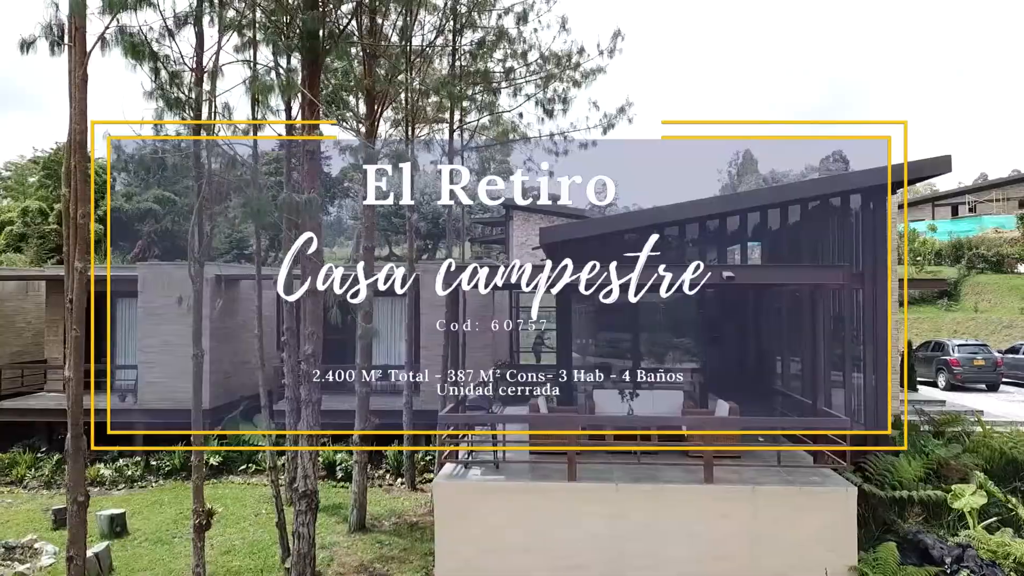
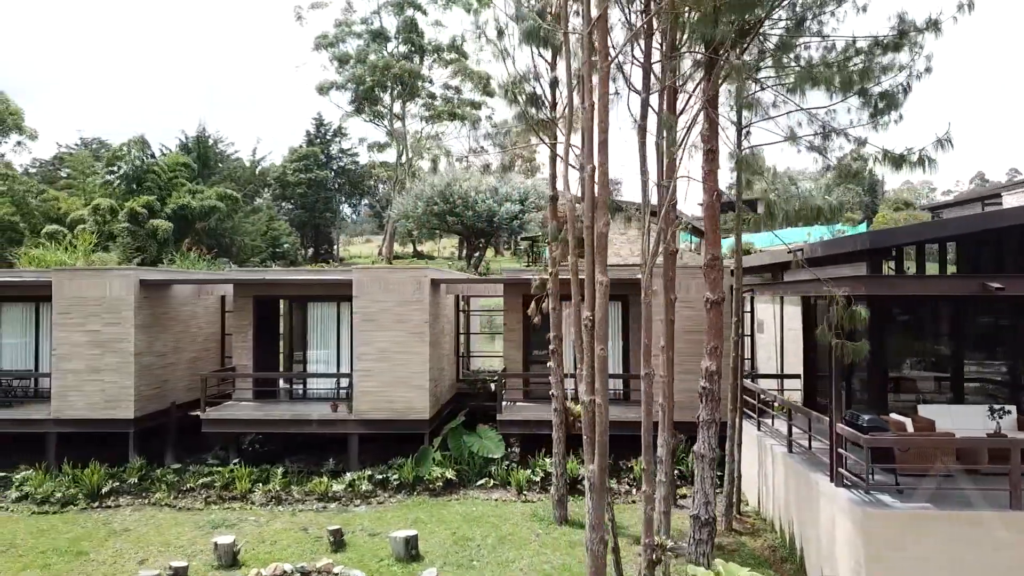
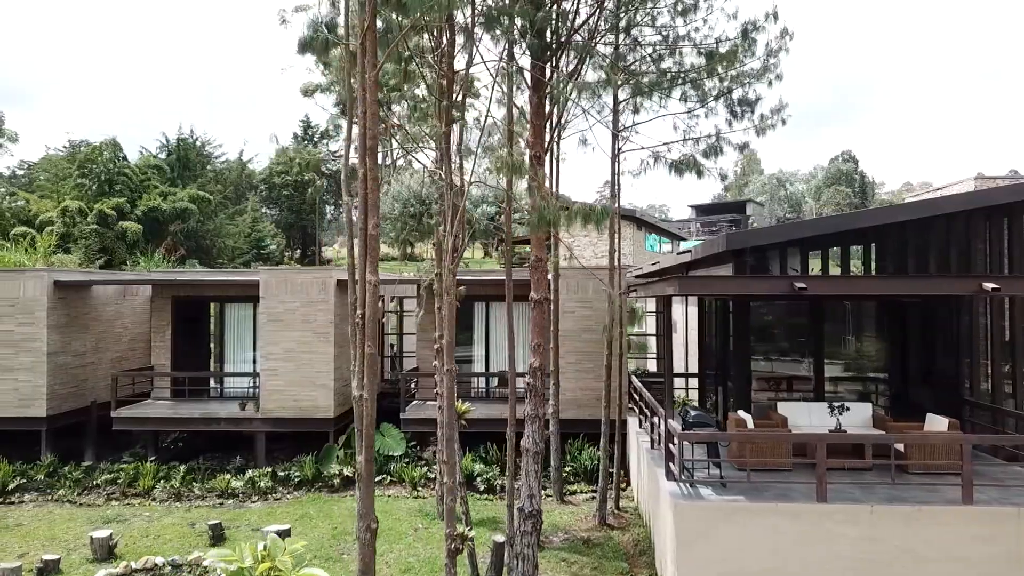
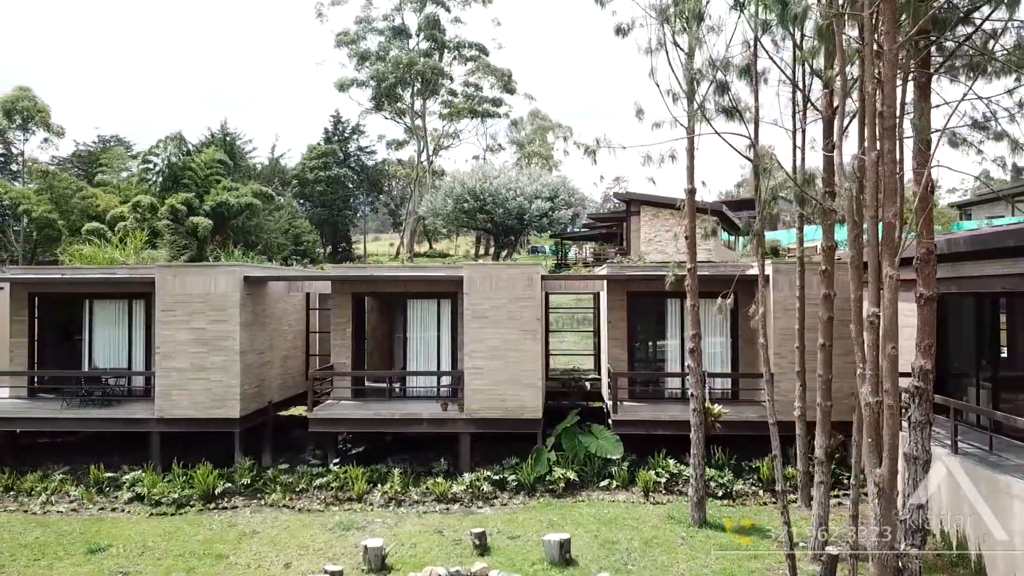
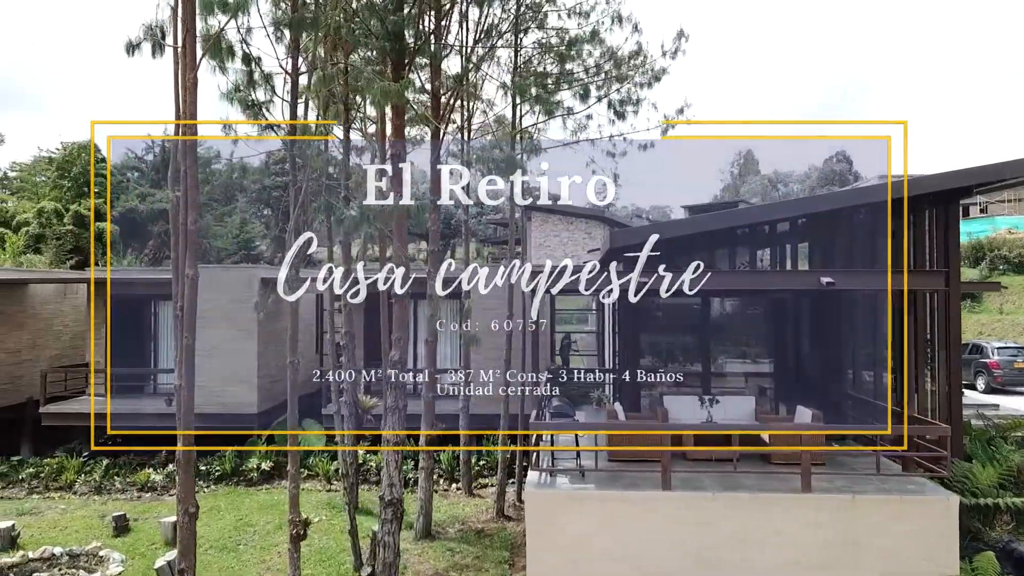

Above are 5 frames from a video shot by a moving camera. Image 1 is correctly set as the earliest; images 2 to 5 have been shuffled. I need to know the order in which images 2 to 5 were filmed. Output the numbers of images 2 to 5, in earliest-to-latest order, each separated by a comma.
5, 3, 2, 4
